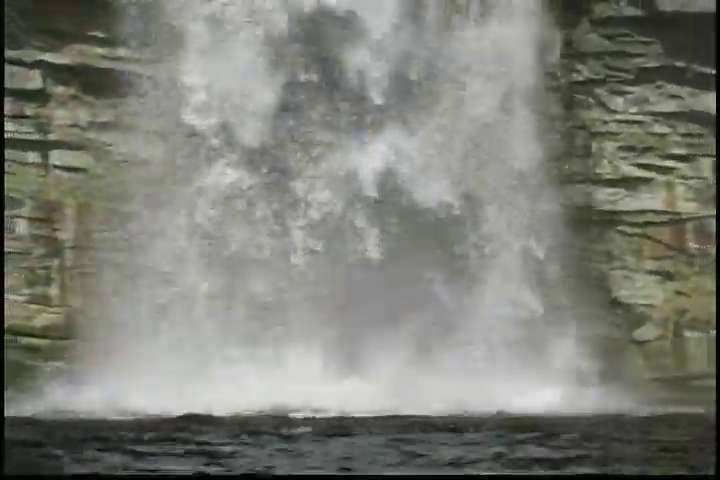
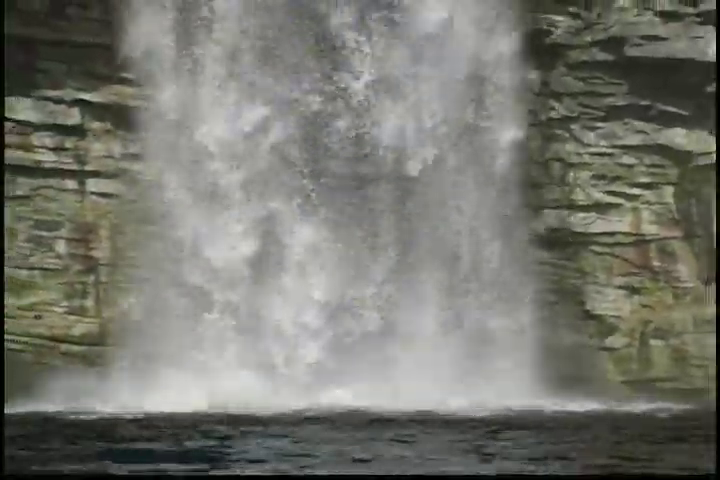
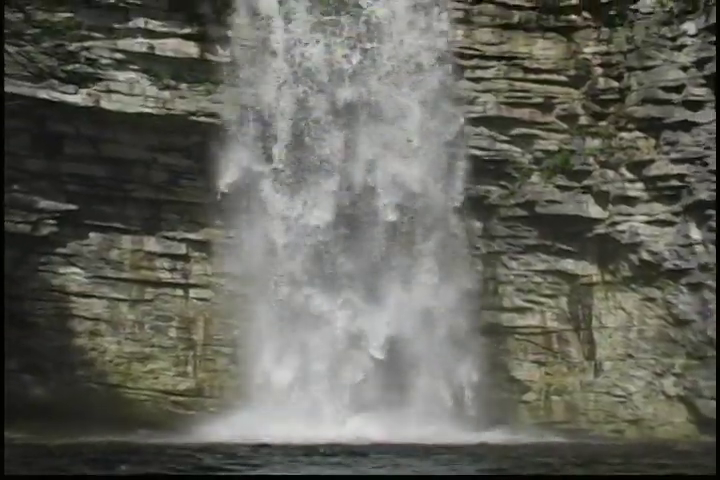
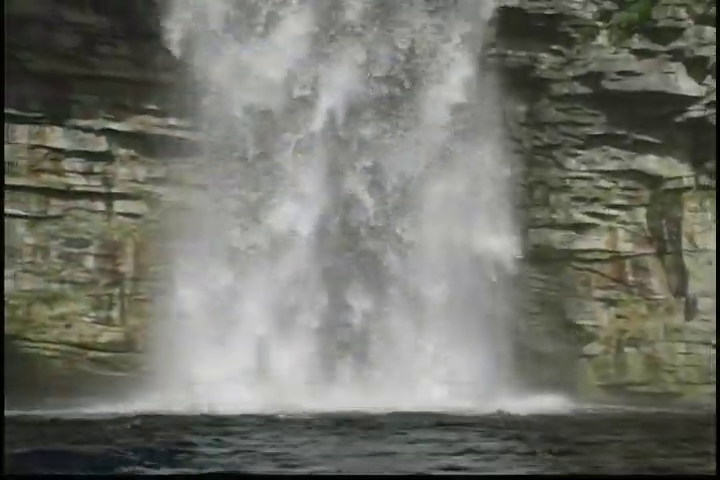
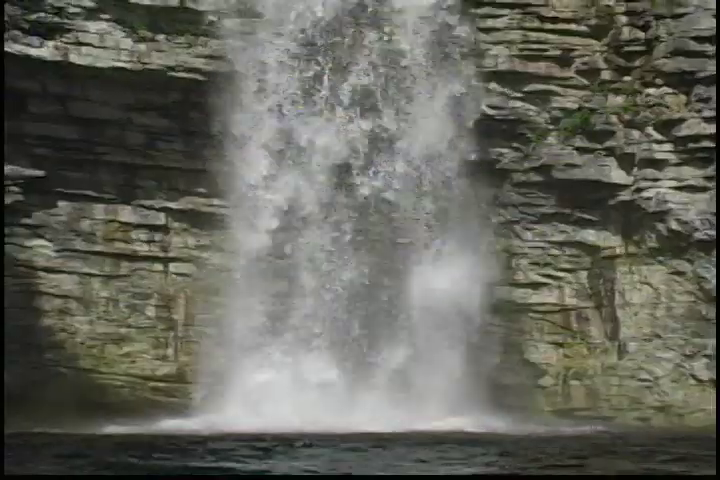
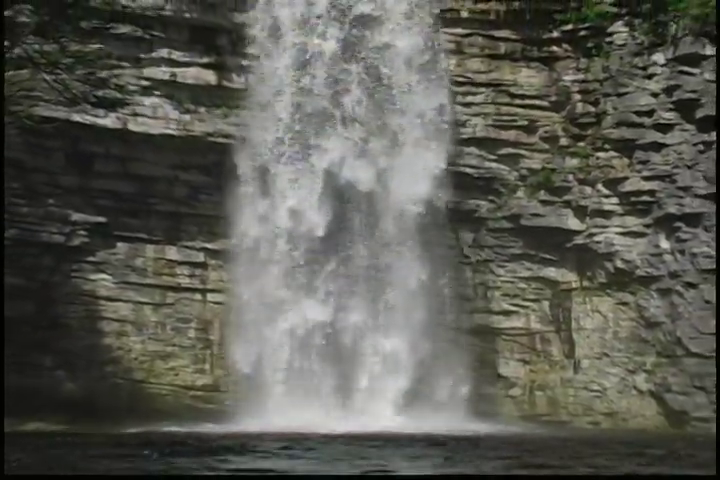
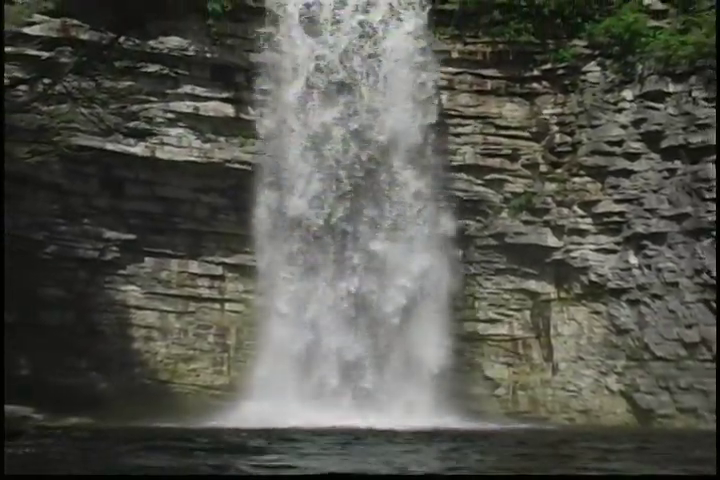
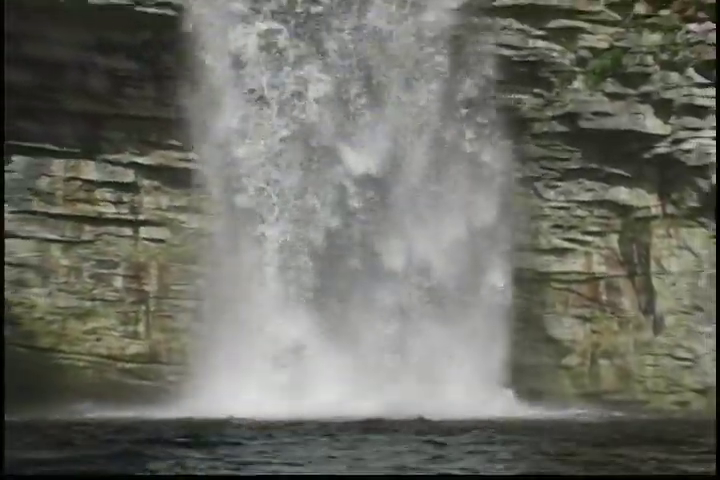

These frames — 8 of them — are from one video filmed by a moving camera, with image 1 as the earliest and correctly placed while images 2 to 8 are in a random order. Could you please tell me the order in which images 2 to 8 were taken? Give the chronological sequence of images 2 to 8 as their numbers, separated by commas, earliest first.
2, 4, 8, 5, 3, 6, 7
